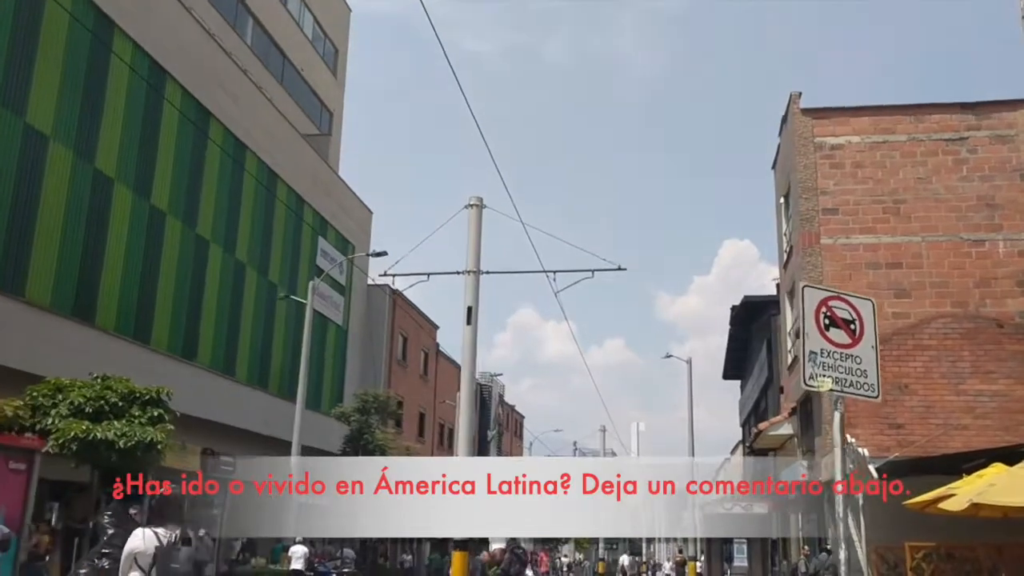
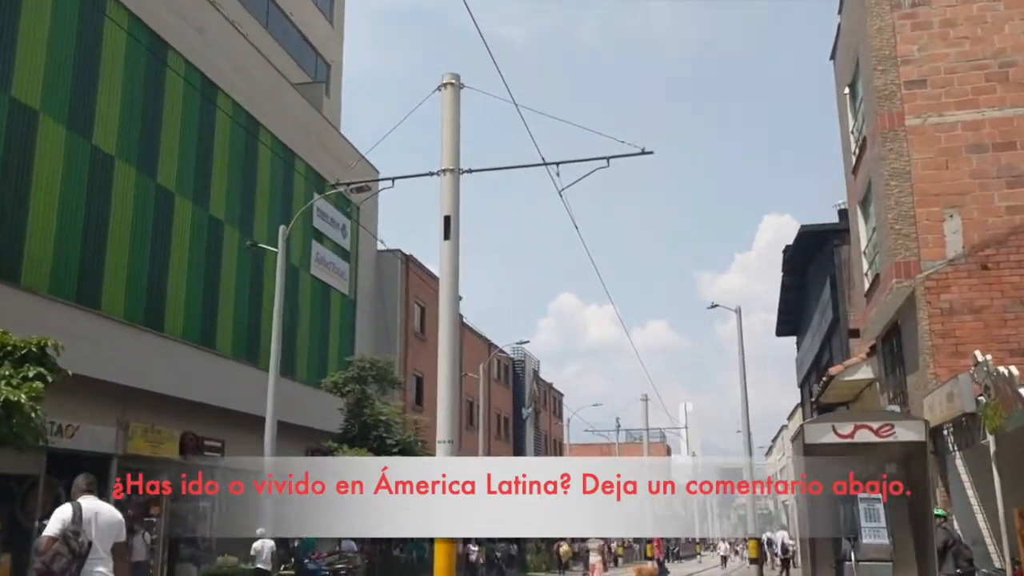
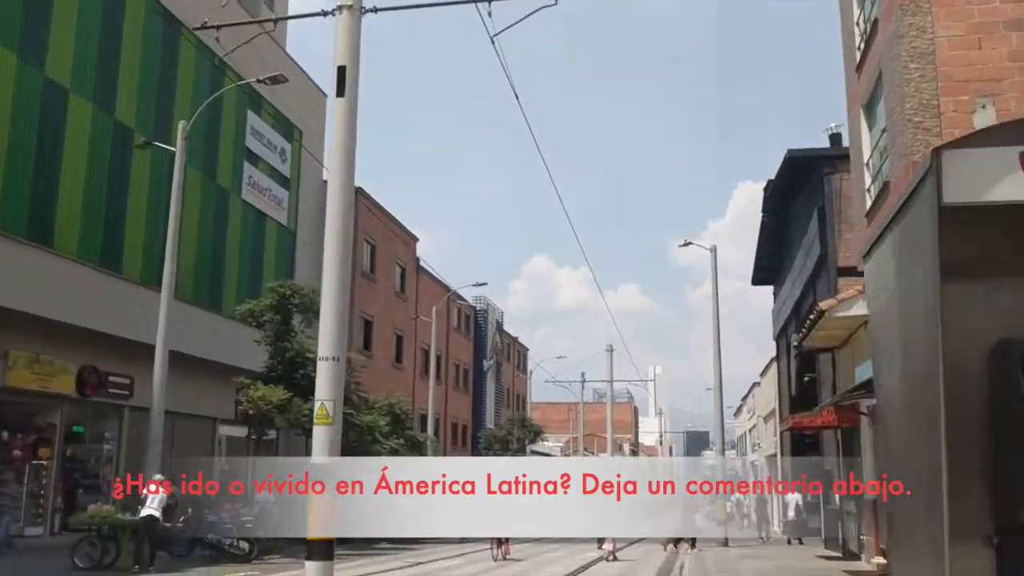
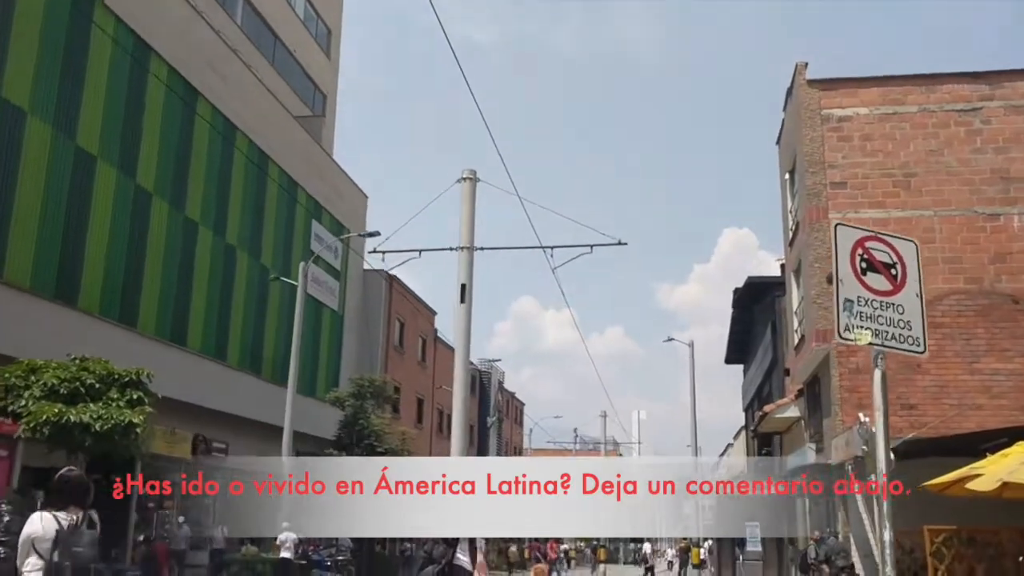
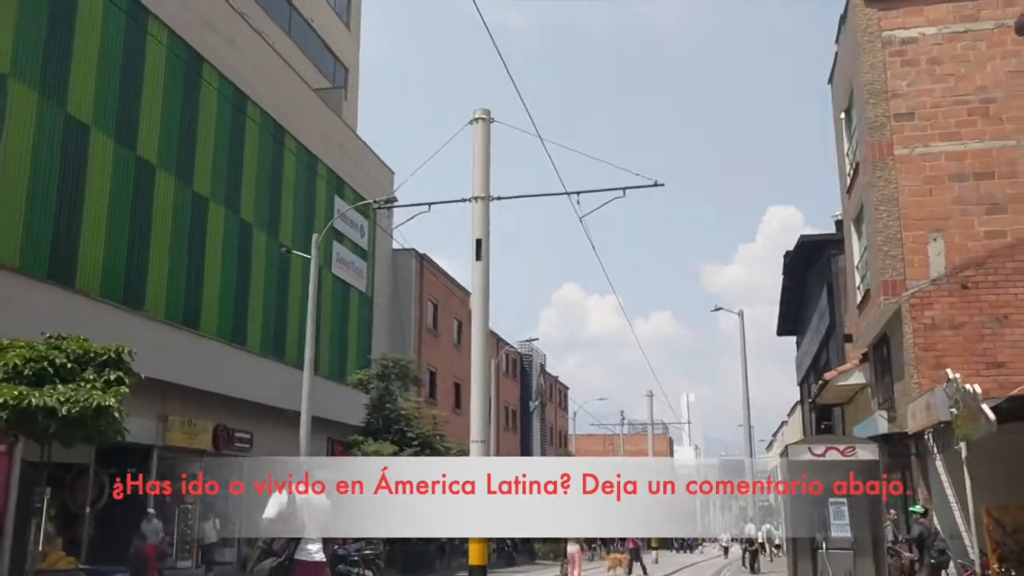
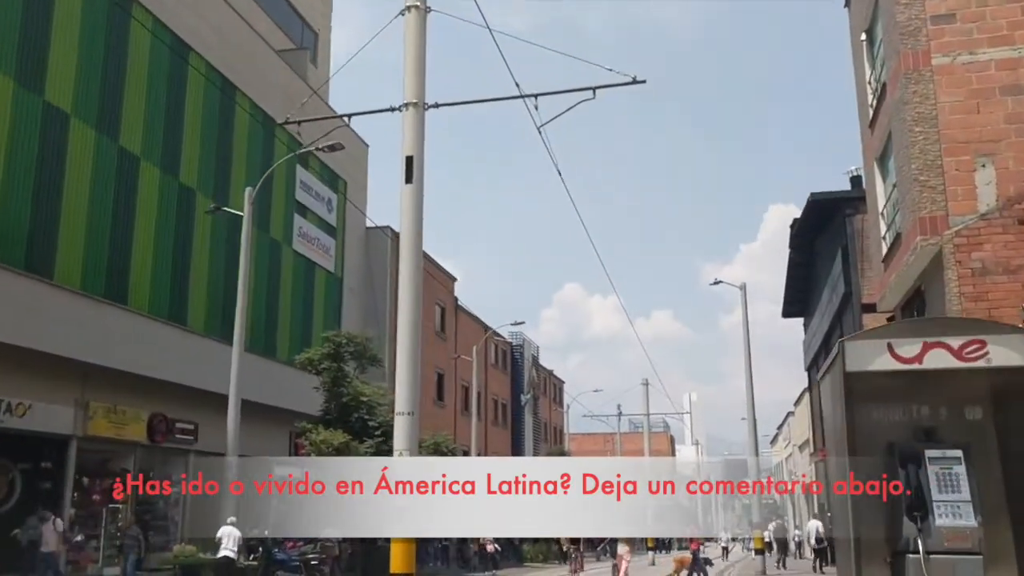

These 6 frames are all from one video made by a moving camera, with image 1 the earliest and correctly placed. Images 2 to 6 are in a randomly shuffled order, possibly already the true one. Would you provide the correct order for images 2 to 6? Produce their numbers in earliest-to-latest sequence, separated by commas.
4, 5, 2, 6, 3
